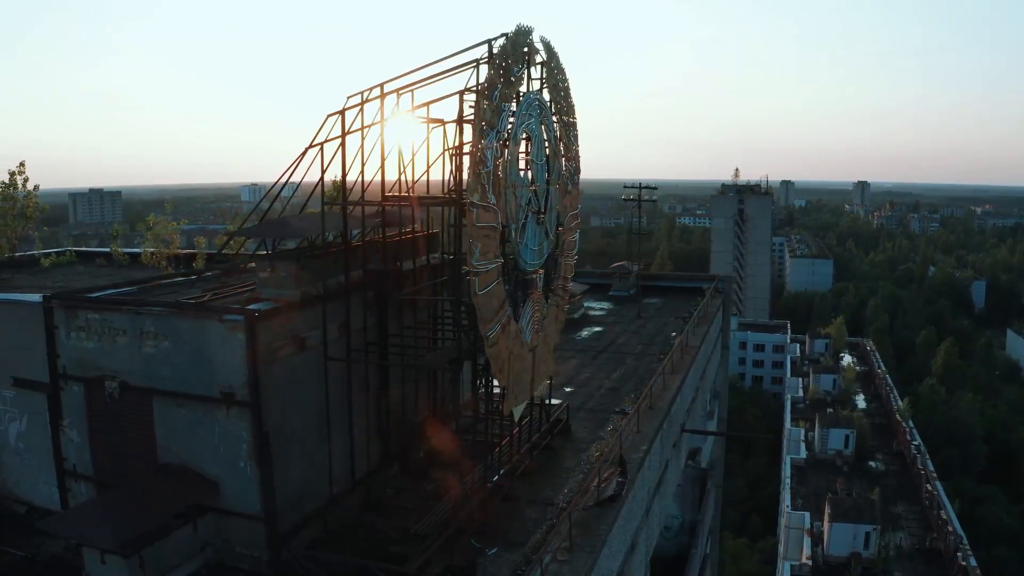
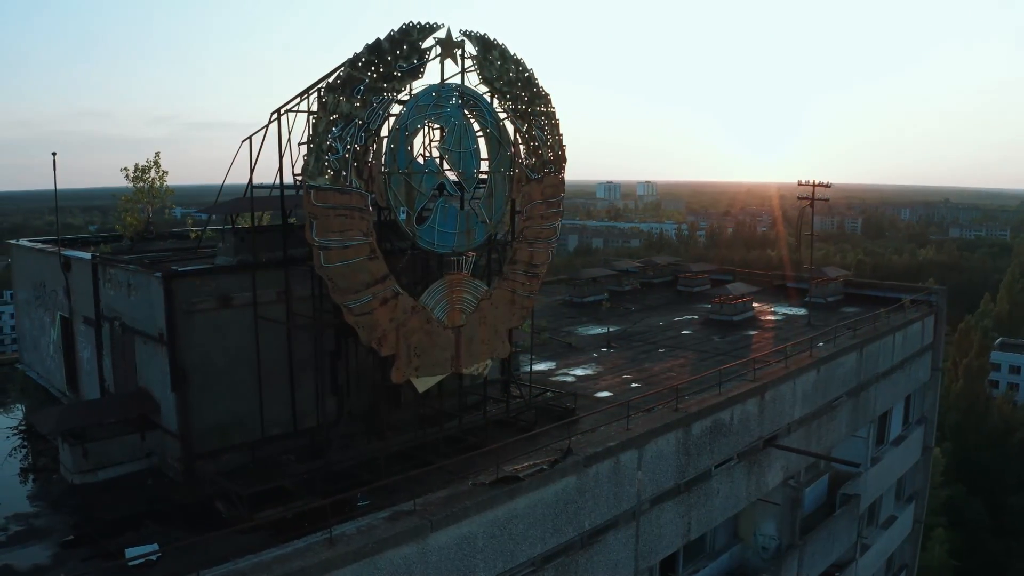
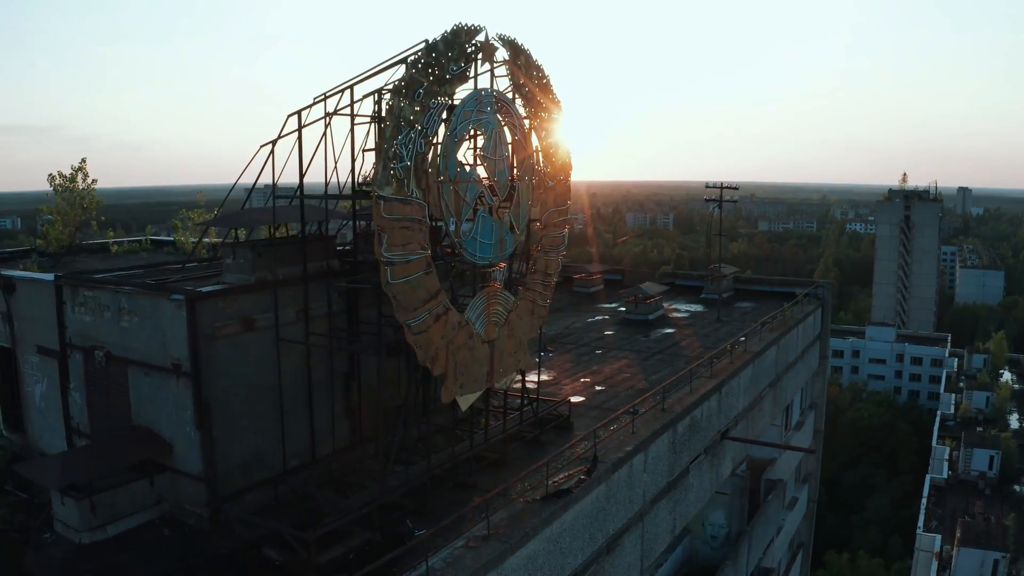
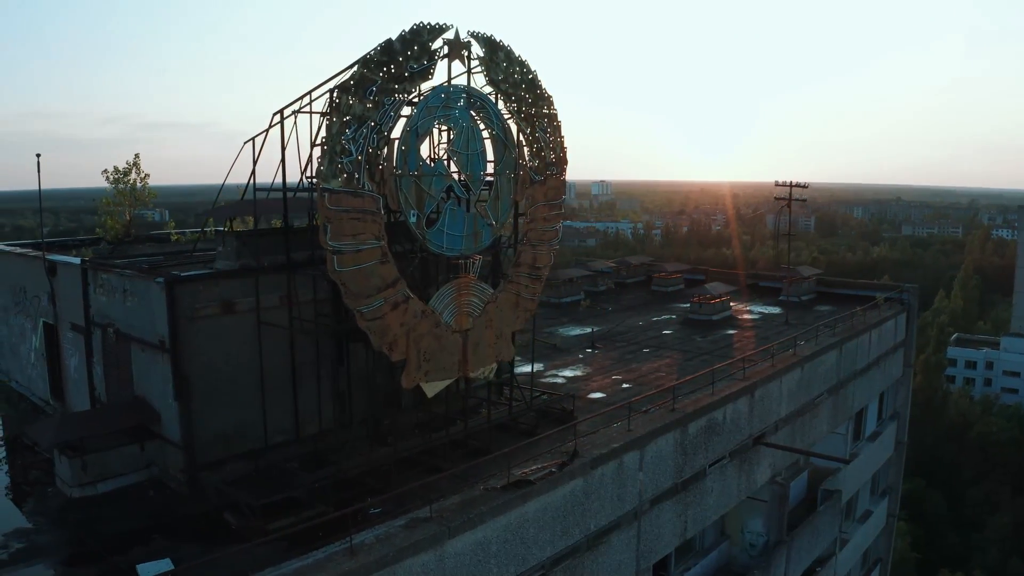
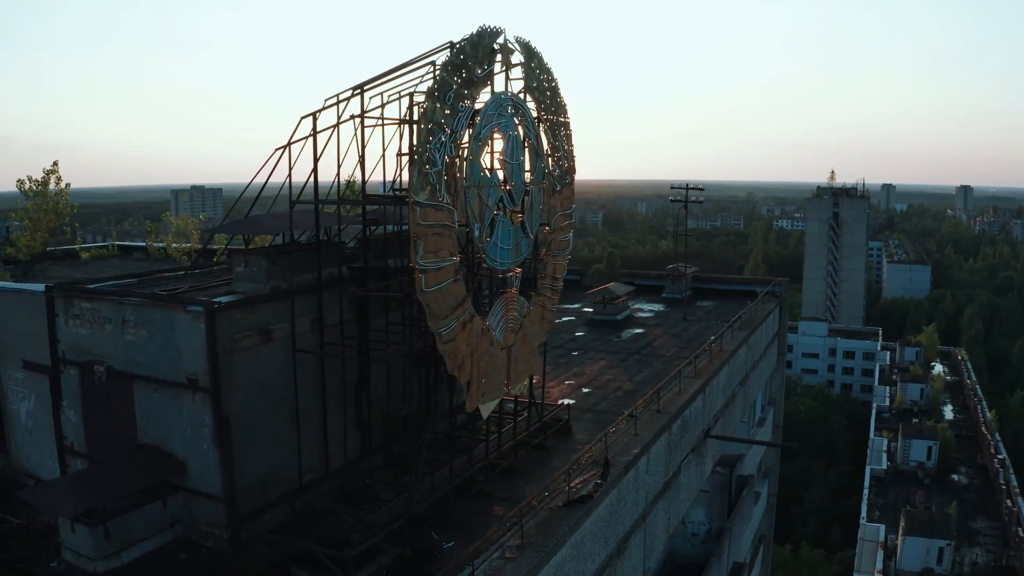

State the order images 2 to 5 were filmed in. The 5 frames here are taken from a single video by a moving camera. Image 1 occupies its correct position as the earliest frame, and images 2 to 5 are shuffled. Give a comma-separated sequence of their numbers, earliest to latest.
5, 3, 4, 2
